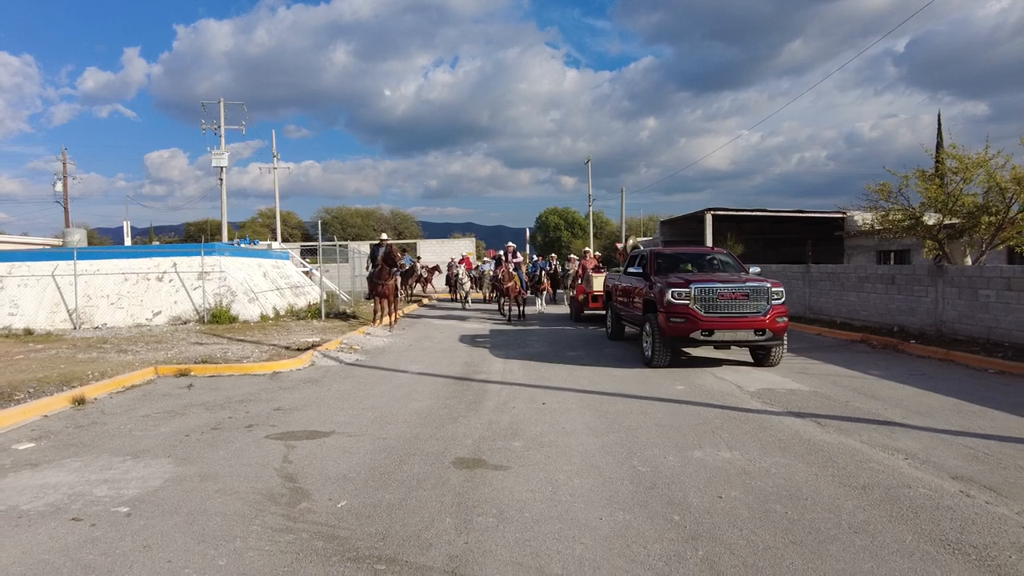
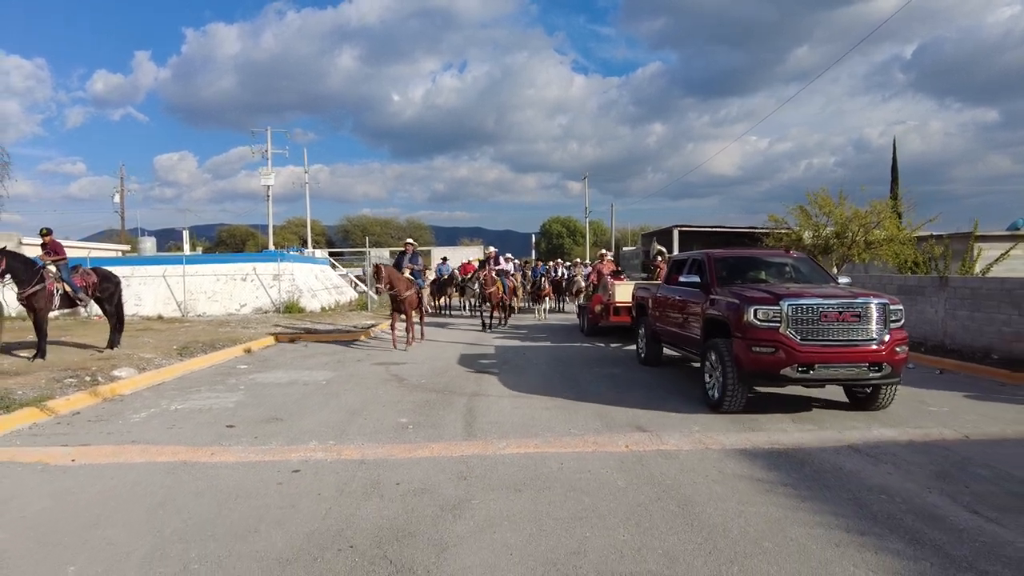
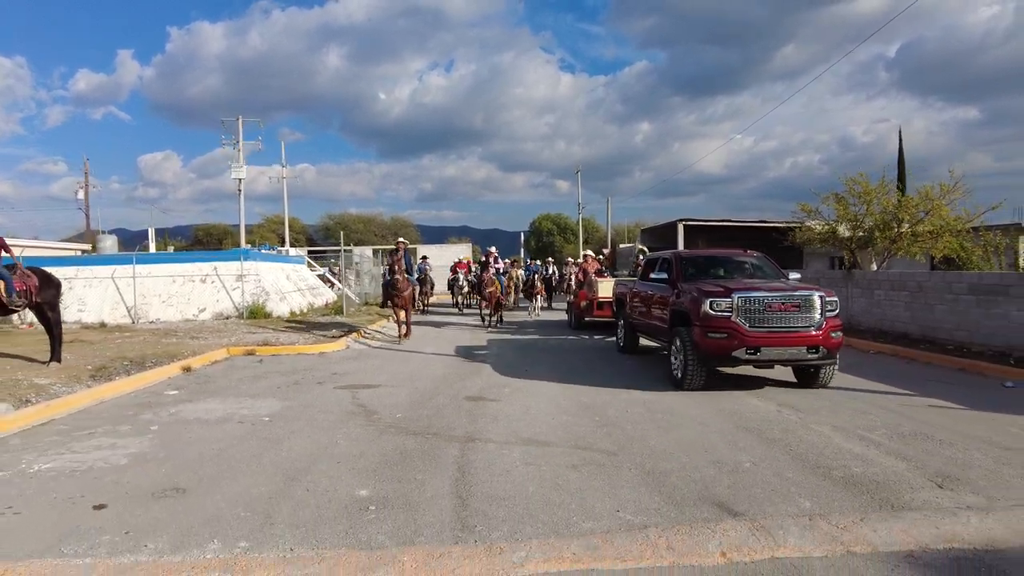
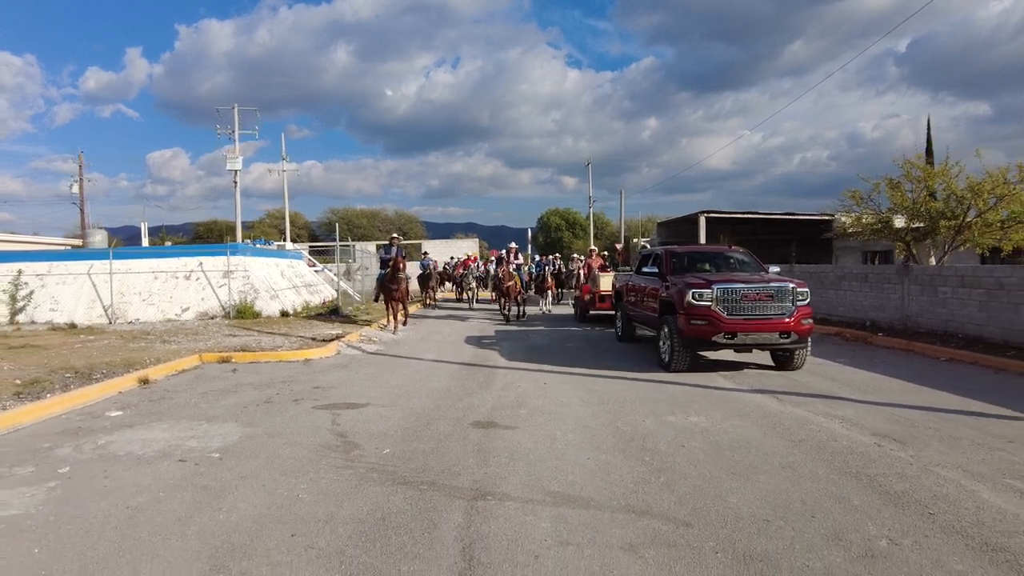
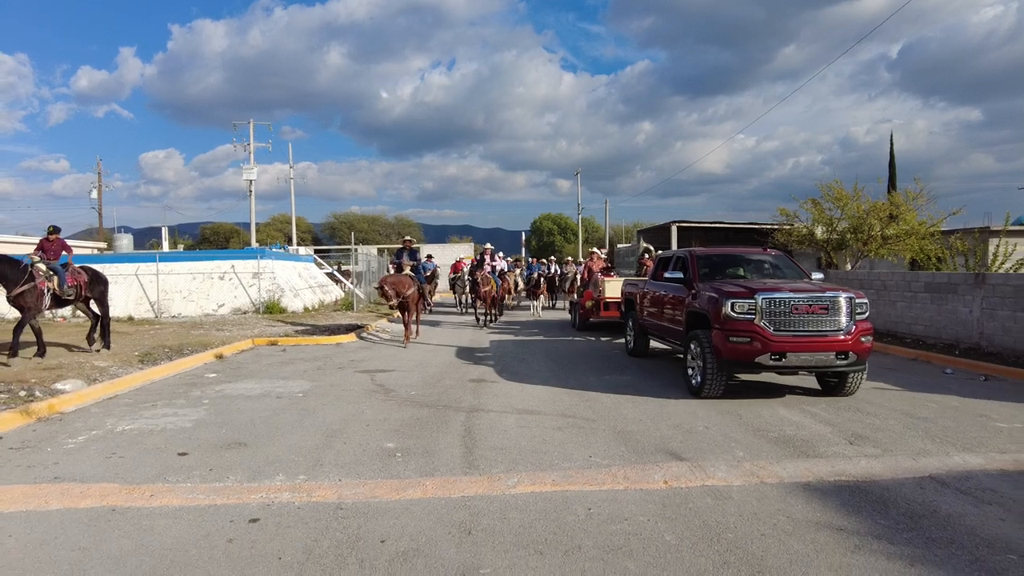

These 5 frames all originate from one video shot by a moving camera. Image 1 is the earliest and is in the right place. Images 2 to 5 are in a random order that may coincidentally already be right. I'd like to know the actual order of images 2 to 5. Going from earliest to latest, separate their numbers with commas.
4, 3, 5, 2
